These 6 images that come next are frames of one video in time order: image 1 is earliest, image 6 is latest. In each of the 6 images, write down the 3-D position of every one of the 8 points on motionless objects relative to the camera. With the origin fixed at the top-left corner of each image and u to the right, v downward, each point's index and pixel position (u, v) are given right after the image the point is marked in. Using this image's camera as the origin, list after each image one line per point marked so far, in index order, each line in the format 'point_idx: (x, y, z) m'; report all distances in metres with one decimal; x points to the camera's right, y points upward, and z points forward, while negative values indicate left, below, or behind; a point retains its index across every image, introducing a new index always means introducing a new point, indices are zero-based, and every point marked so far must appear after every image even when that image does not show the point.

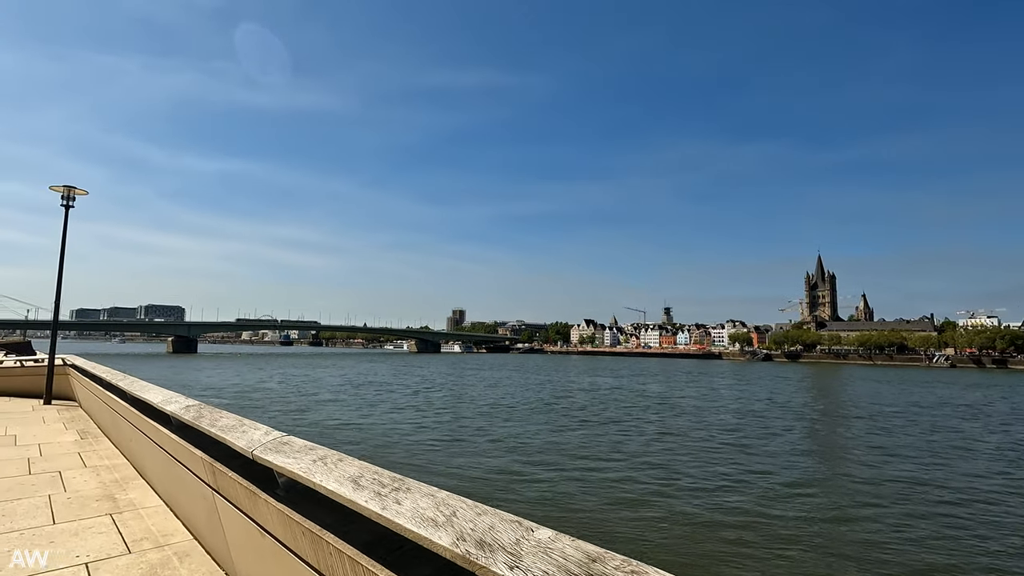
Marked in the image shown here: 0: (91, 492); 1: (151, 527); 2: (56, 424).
0: (-3.7, -1.8, +4.7) m
1: (-2.6, -1.7, +3.8) m
2: (-7.1, -2.1, +8.3) m
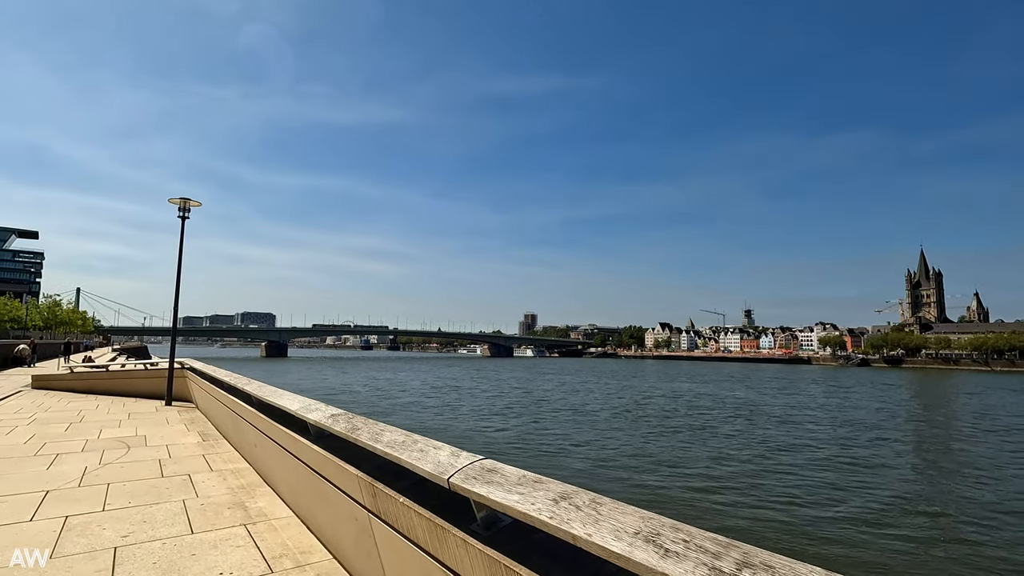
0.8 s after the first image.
0: (-2.5, -1.8, +4.6) m
1: (-1.5, -1.7, +3.6) m
2: (-5.4, -2.2, +8.6) m
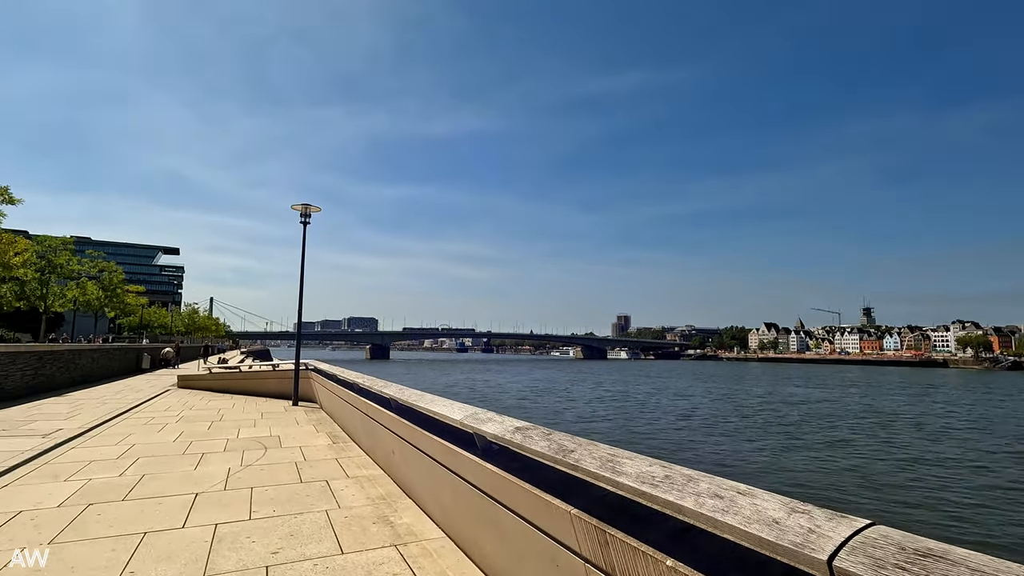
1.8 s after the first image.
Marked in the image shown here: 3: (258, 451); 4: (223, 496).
0: (-1.2, -1.8, +4.2) m
1: (-0.4, -1.6, +3.1) m
2: (-3.3, -2.3, +8.7) m
3: (-3.1, -2.0, +6.6) m
4: (-2.5, -1.8, +4.7) m
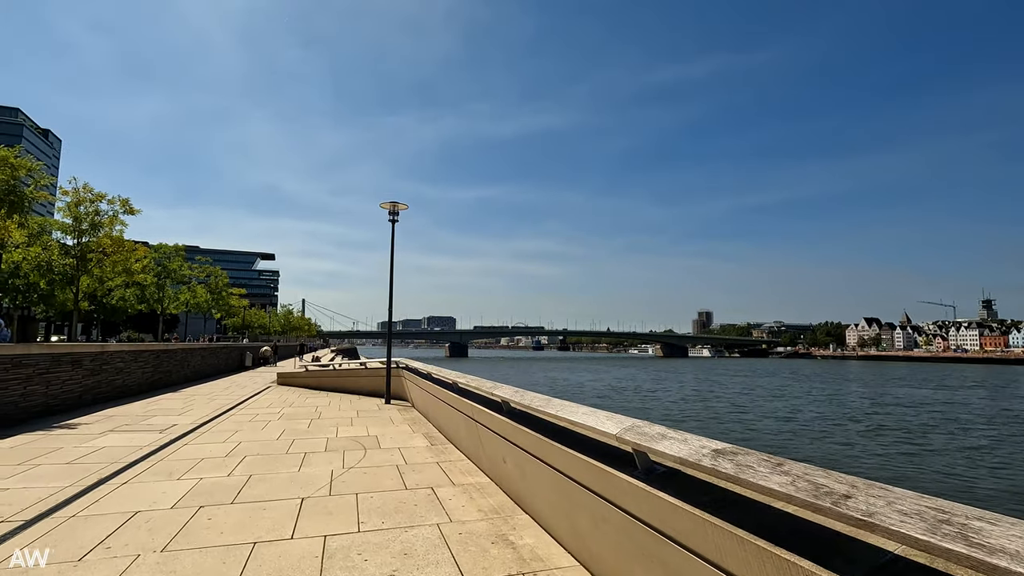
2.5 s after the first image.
0: (-0.2, -1.7, +3.8) m
1: (+0.4, -1.6, +2.5) m
2: (-1.7, -2.2, +8.5) m
3: (-1.8, -2.0, +6.5) m
4: (-1.5, -1.8, +4.4) m
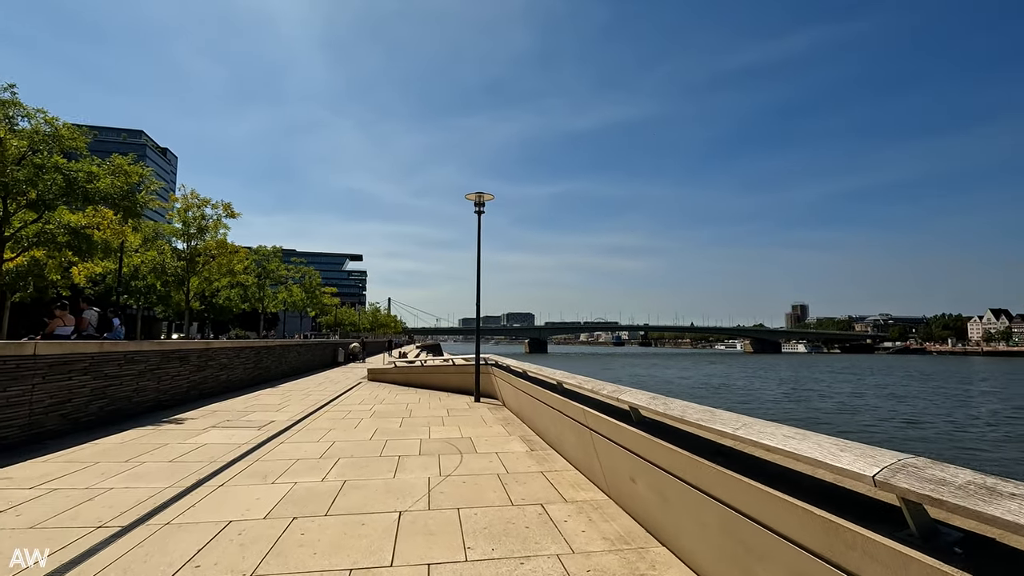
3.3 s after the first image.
0: (+0.6, -1.6, +3.1) m
1: (+1.0, -1.5, +1.8) m
2: (-0.2, -2.1, +8.0) m
3: (-0.6, -1.9, +6.0) m
4: (-0.6, -1.7, +3.9) m
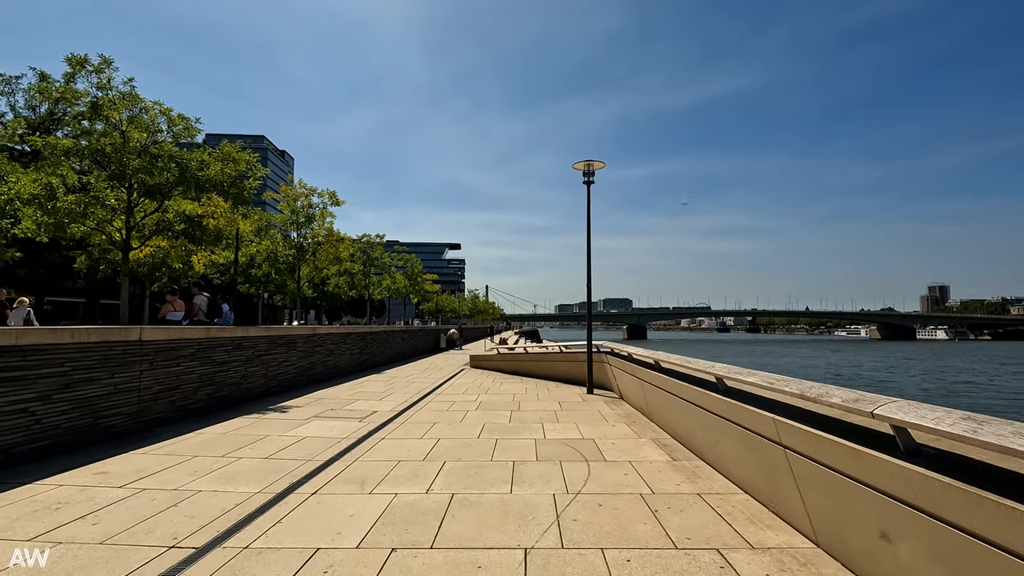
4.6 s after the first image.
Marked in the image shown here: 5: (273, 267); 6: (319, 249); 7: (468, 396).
0: (+1.3, -1.4, +1.9) m
1: (+1.5, -1.3, +0.5) m
2: (+1.4, -1.8, +6.8) m
3: (+0.6, -1.6, +4.9) m
4: (+0.3, -1.5, +2.8) m
5: (-8.1, +0.7, +18.1) m
6: (-6.7, +1.3, +18.3) m
7: (-0.8, -1.9, +9.5) m
